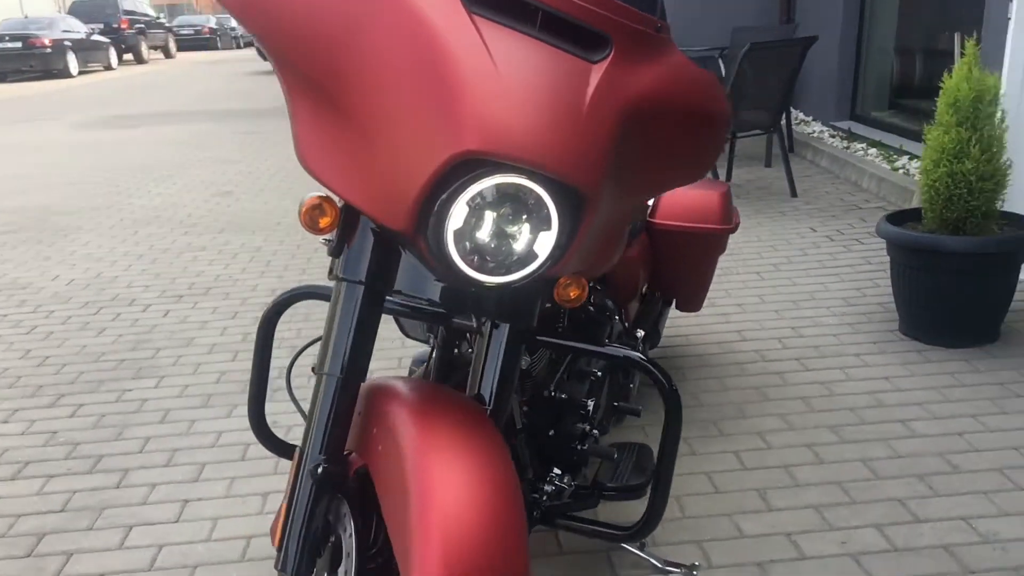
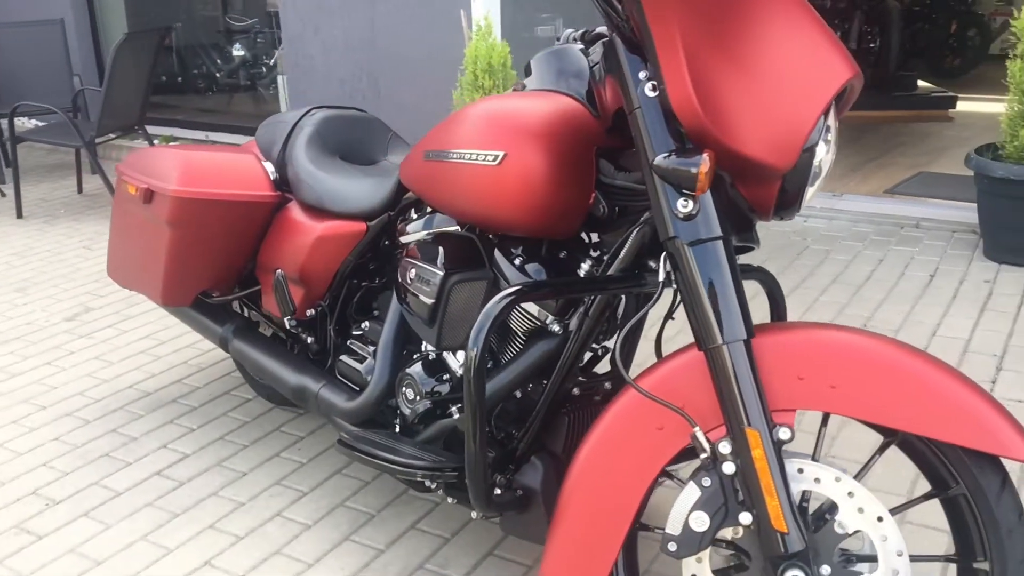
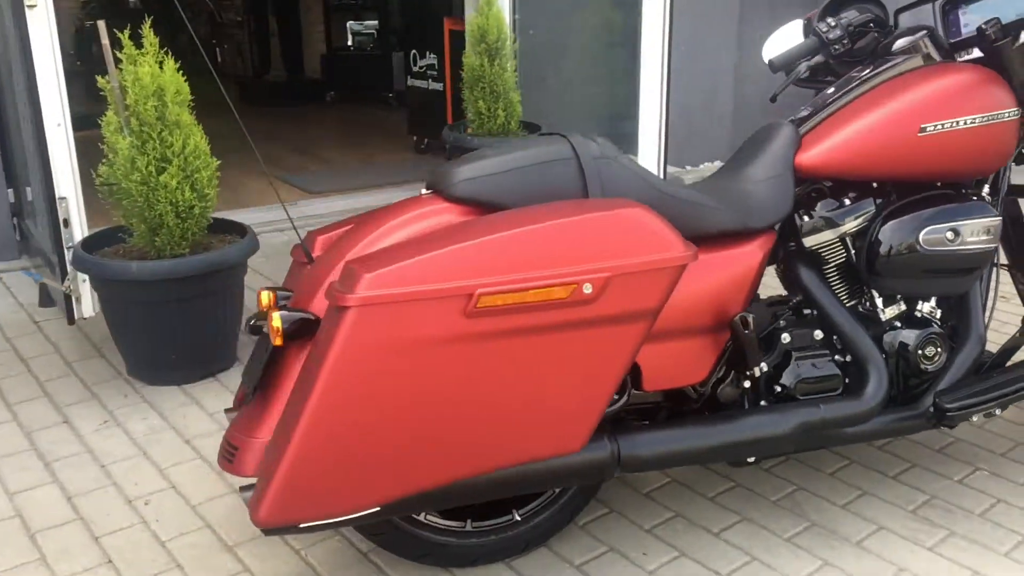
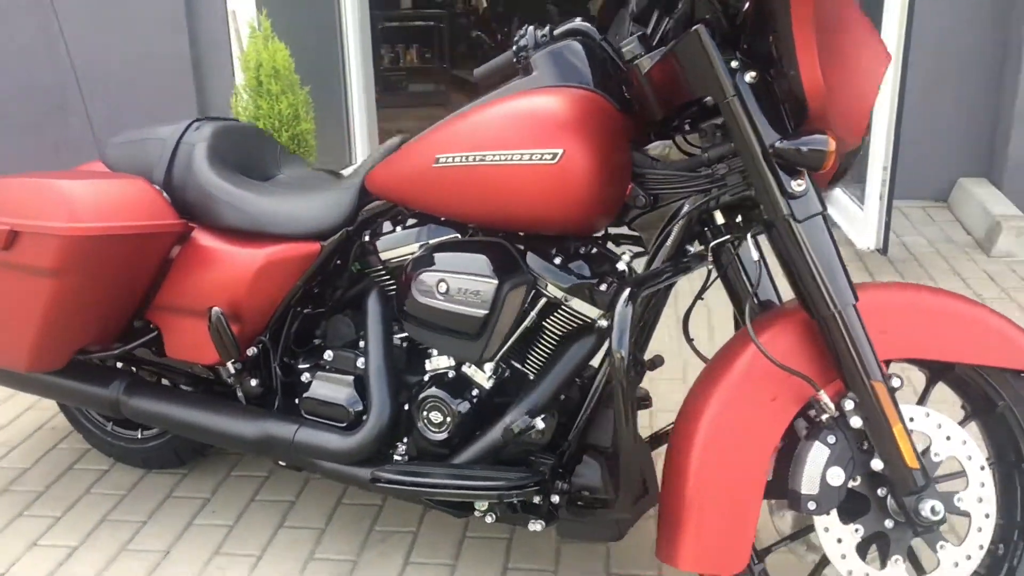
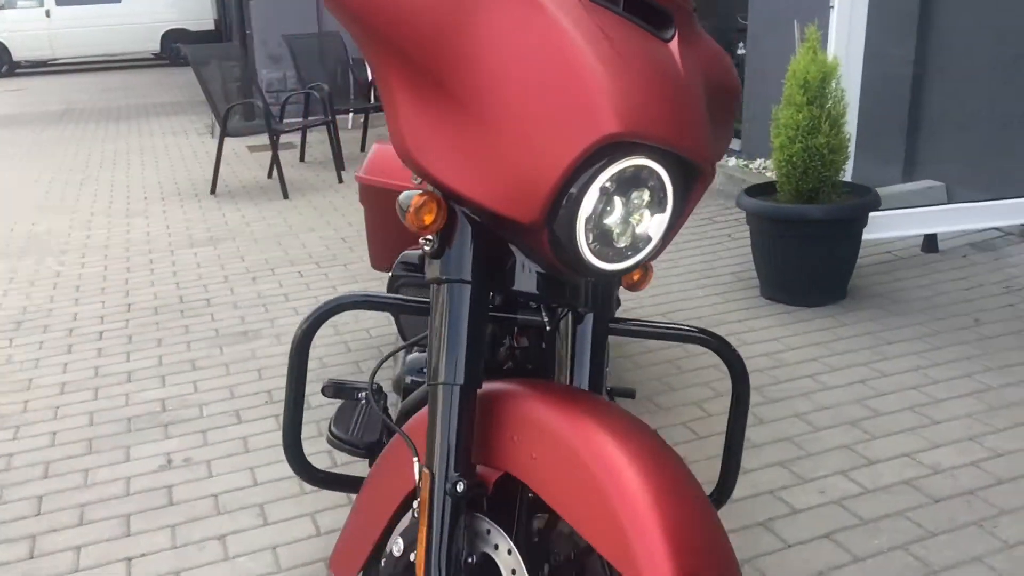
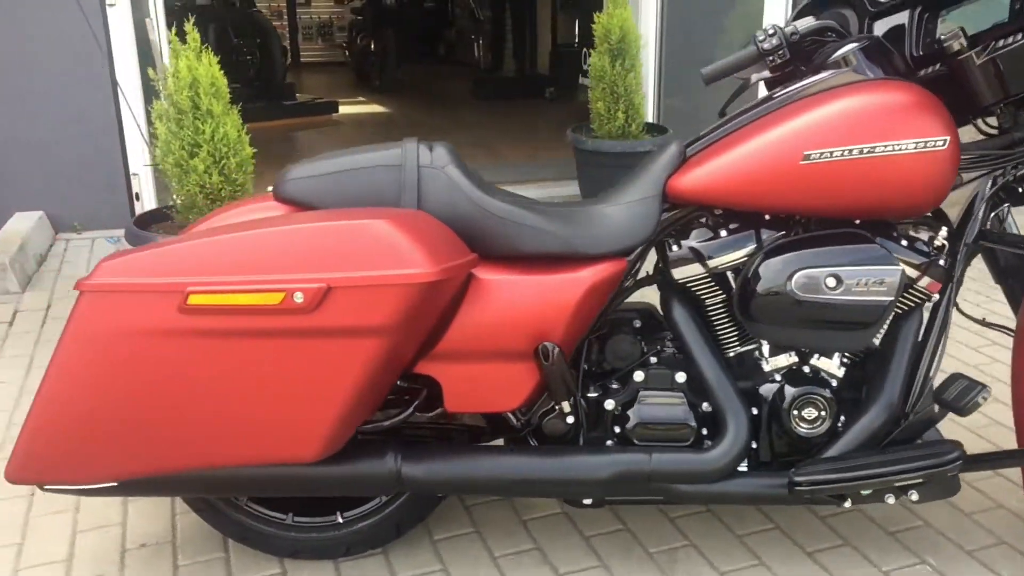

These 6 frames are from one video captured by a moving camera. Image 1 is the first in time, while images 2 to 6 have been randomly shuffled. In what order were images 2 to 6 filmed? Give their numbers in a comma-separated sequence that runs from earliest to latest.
5, 2, 4, 6, 3
